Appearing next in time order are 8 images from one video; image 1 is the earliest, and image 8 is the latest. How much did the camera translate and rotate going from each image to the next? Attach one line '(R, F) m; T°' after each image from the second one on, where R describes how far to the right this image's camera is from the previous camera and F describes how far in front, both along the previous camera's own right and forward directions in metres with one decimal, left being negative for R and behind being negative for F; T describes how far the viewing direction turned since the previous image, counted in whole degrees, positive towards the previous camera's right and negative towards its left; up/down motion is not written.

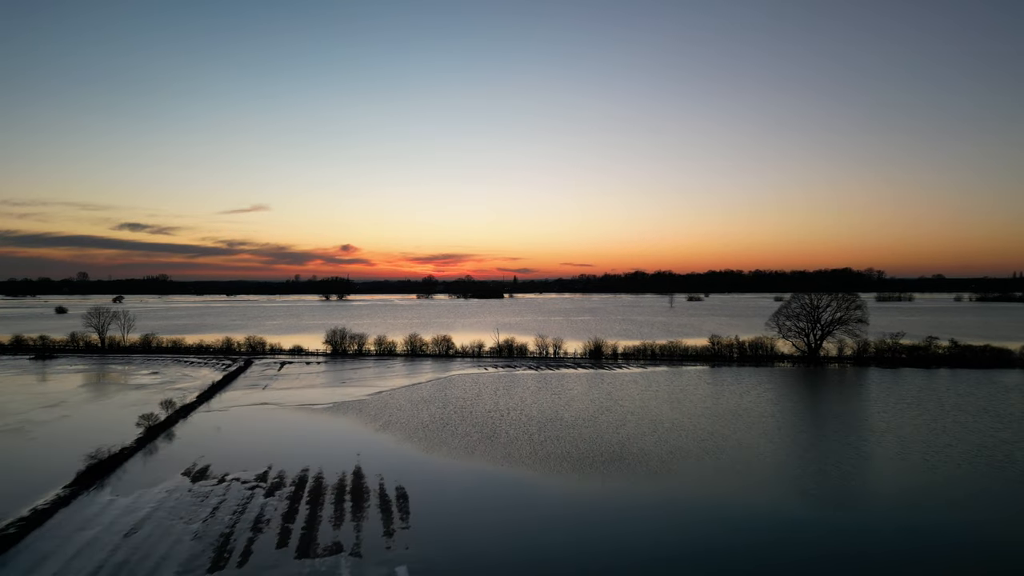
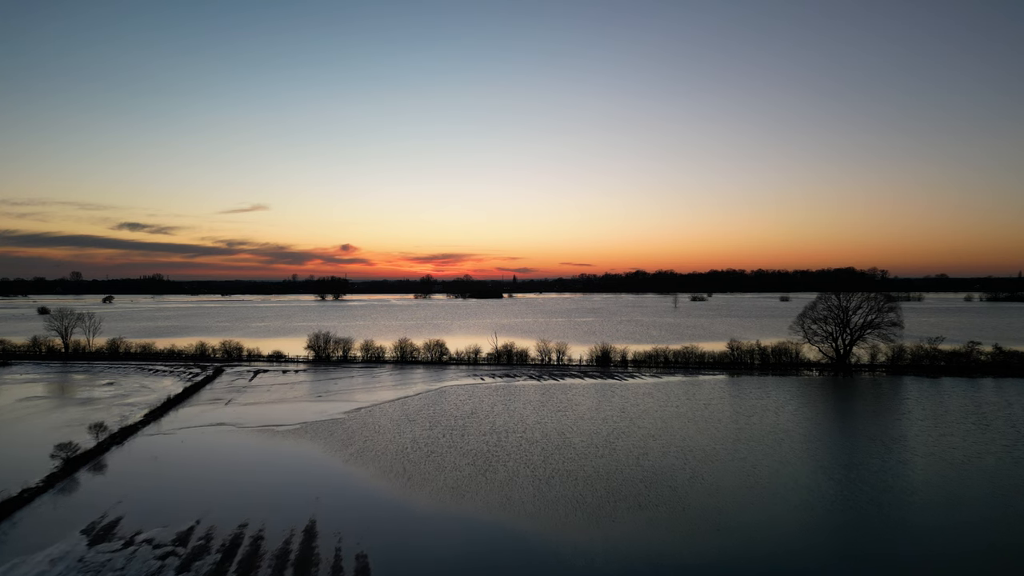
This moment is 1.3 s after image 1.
(0.0, +3.4) m; 0°
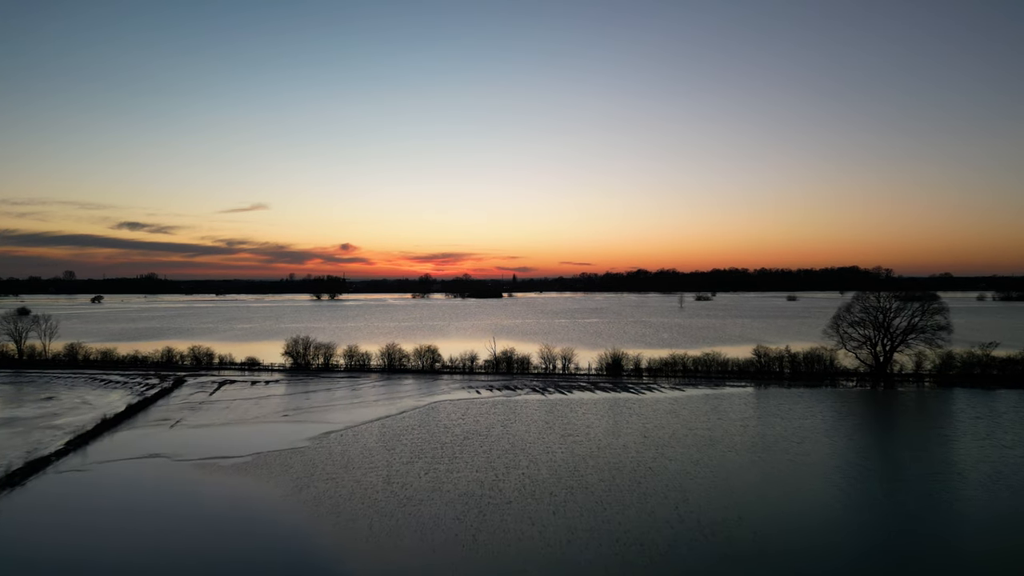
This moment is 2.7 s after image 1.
(0.0, +3.7) m; 0°
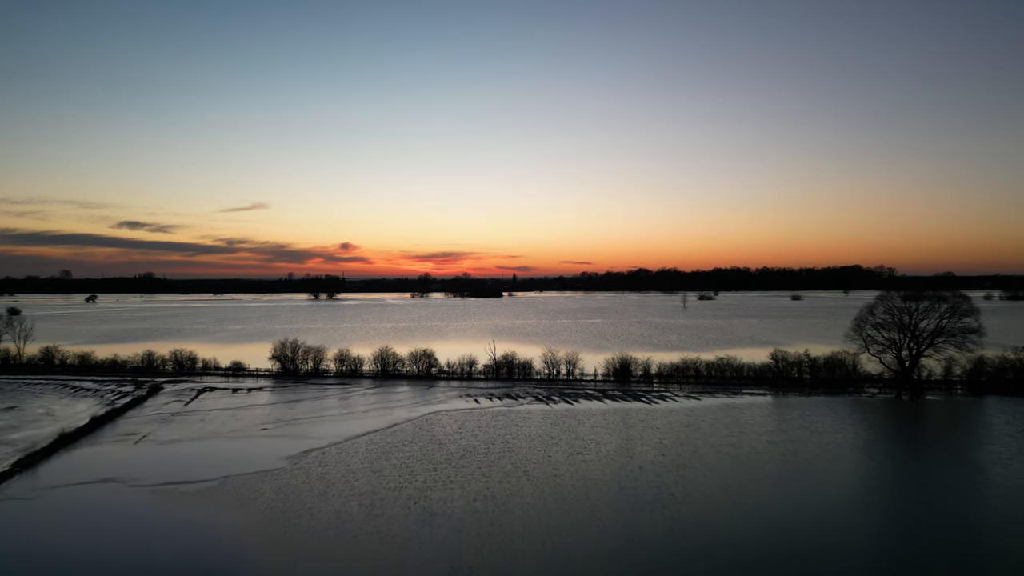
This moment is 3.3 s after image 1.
(-0.1, +1.9) m; 0°
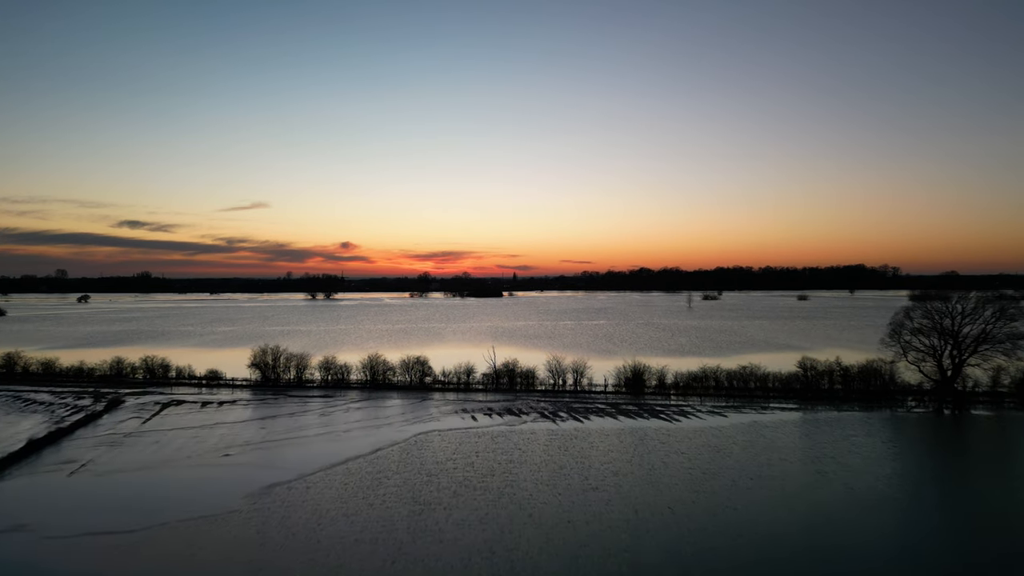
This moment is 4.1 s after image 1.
(-0.1, +2.7) m; 0°
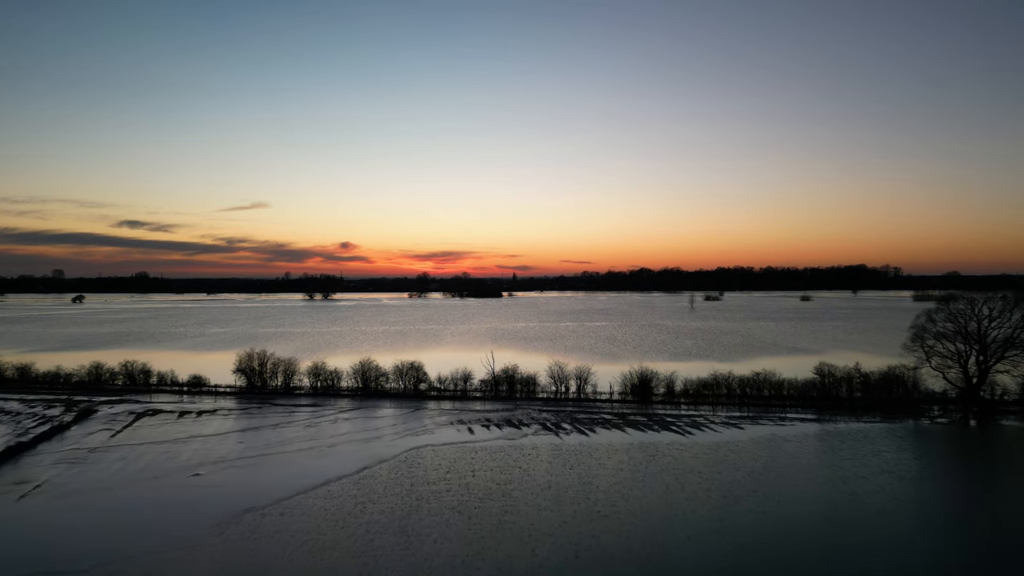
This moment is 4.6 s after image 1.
(0.0, +1.5) m; 0°
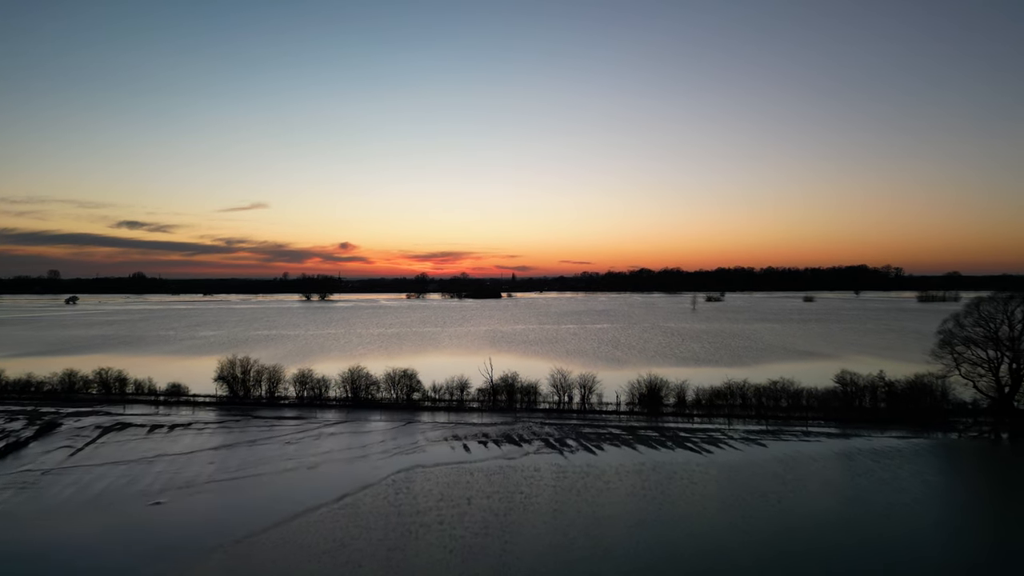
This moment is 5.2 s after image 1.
(0.0, +1.7) m; 0°
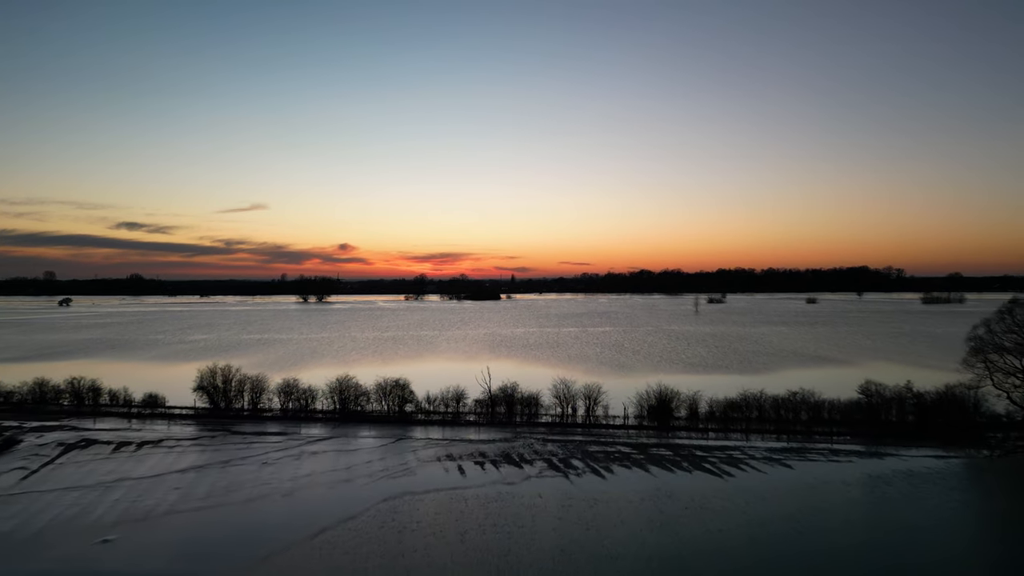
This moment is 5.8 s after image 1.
(0.0, +1.6) m; 0°
